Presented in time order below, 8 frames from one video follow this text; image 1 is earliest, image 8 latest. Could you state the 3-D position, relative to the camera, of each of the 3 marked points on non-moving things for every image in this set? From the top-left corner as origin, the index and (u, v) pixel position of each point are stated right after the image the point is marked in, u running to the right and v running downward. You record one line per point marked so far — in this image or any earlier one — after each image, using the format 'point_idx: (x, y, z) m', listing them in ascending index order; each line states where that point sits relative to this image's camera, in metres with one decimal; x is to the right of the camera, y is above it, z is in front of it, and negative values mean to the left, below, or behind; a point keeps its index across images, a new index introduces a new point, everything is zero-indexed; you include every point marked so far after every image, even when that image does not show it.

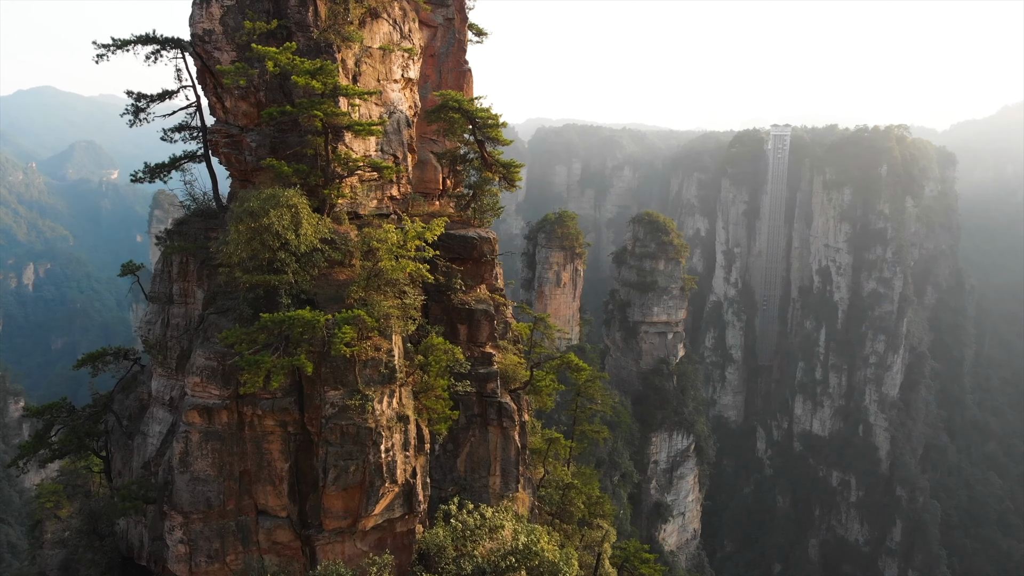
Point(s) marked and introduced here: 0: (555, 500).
0: (+0.6, -3.0, +11.6) m
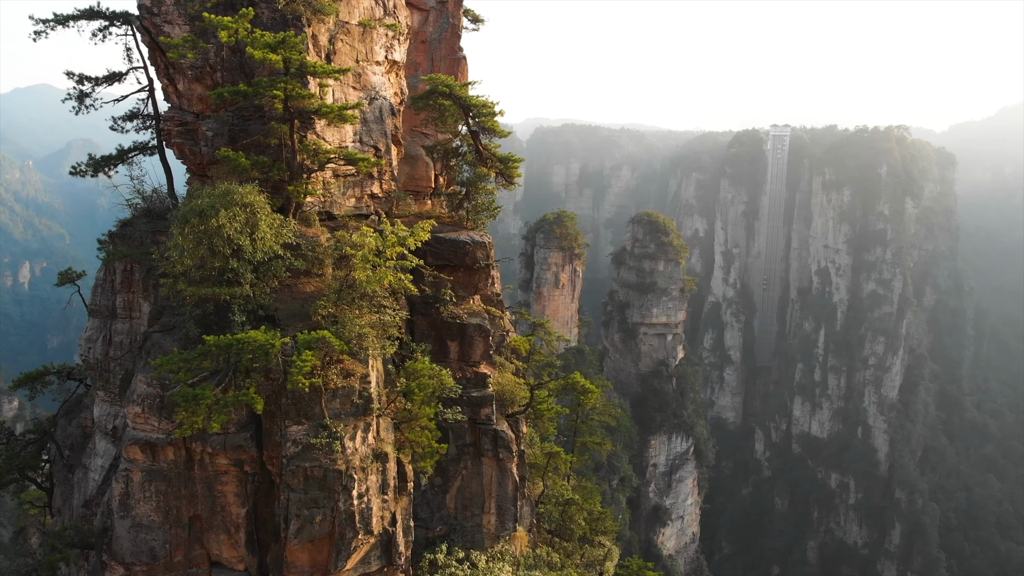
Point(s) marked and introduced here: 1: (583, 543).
0: (+0.6, -3.1, +11.0) m
1: (+1.0, -3.6, +11.5) m
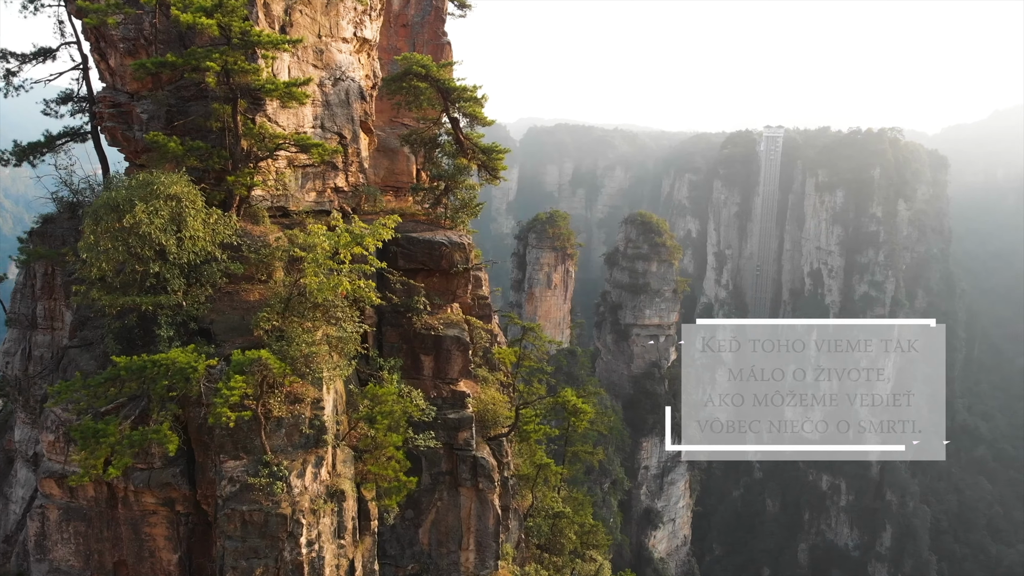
0: (+0.4, -3.1, +10.4) m
1: (+0.8, -3.6, +11.0) m
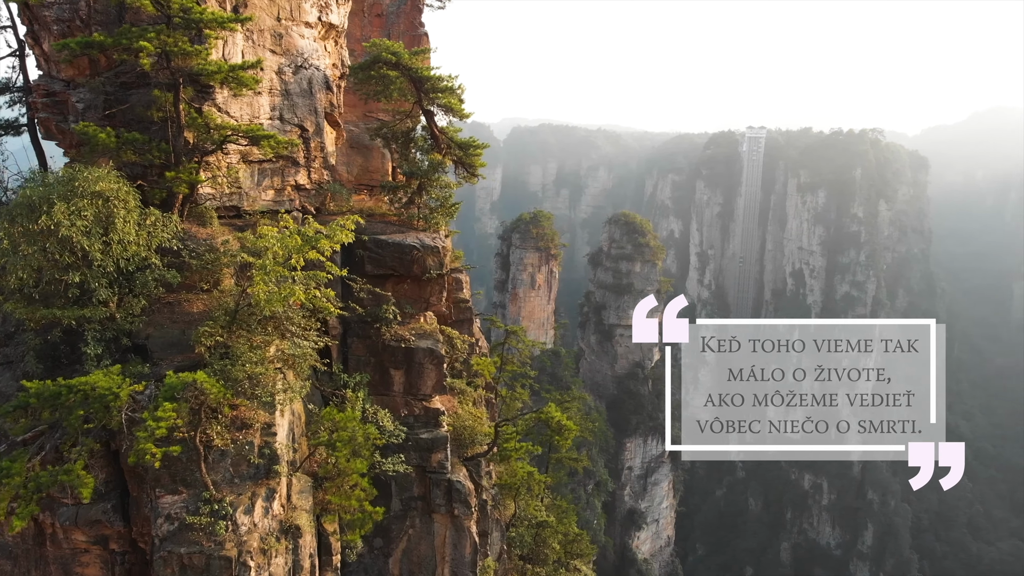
0: (+0.2, -3.1, +10.1) m
1: (+0.6, -3.7, +10.7) m
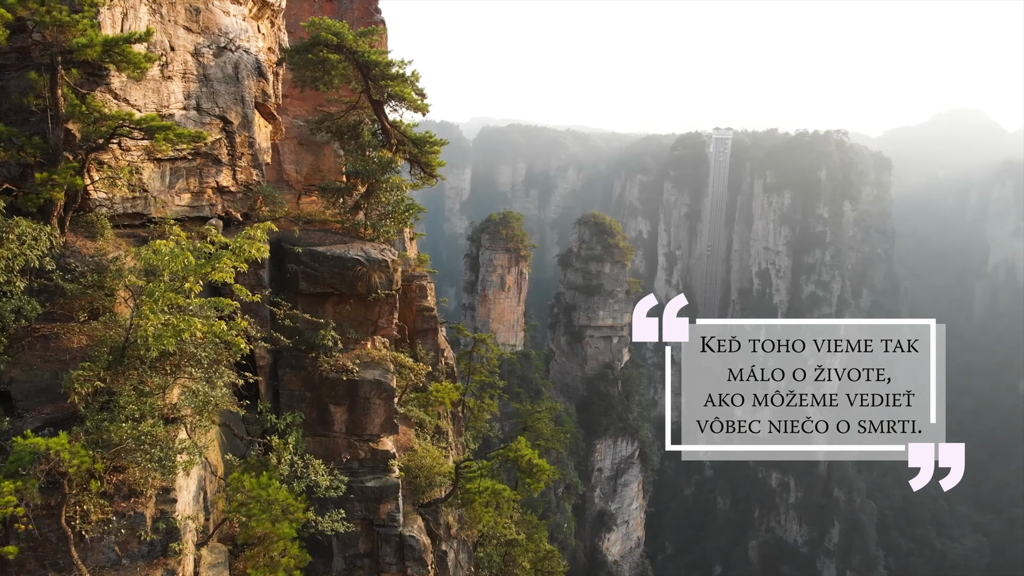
0: (-0.2, -3.2, +9.6) m
1: (+0.2, -3.7, +10.2) m
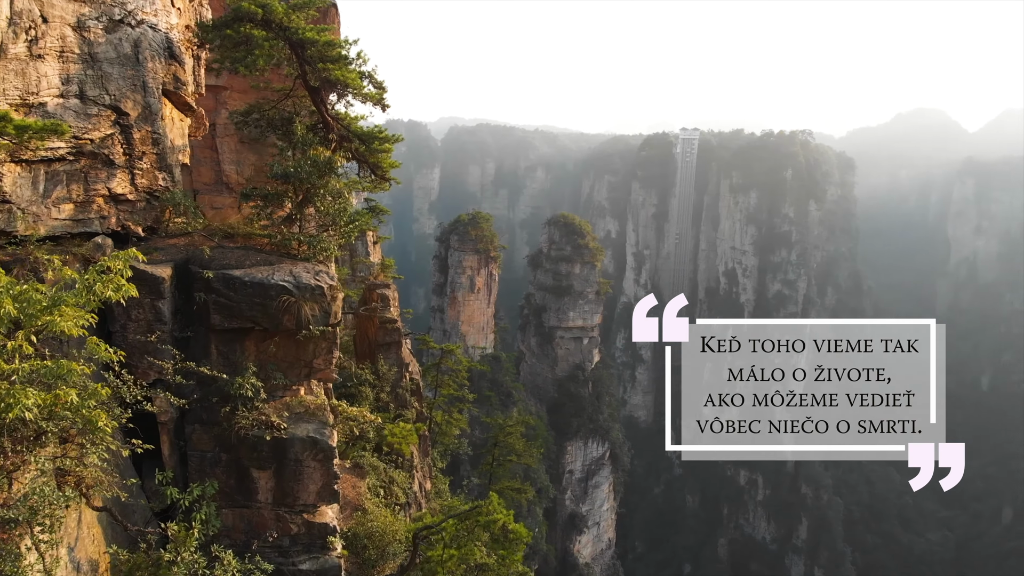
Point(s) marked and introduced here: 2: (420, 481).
0: (-0.5, -3.3, +9.0) m
1: (-0.2, -3.8, +9.6) m
2: (-1.1, -2.2, +9.3) m
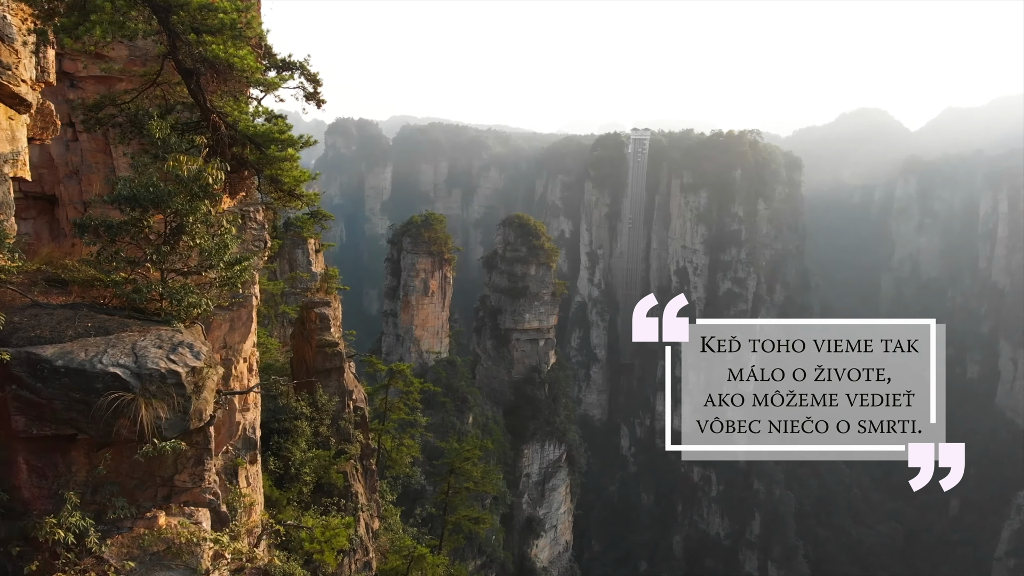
0: (-0.9, -3.5, +8.2) m
1: (-0.6, -4.0, +8.8) m
2: (-1.5, -2.4, +8.5) m
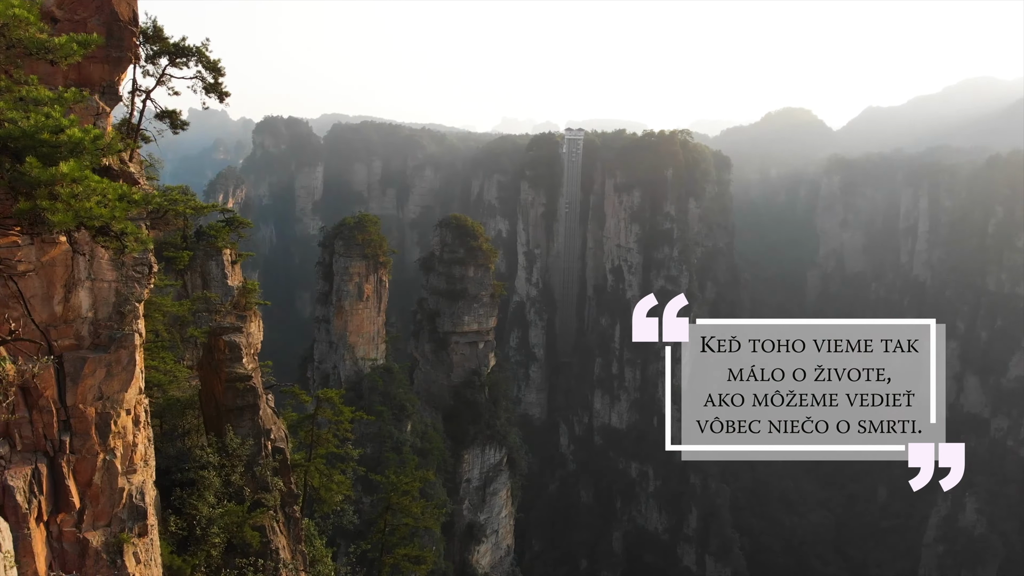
0: (-1.4, -3.6, +7.2) m
1: (-1.1, -4.1, +7.8) m
2: (-2.0, -2.6, +7.4) m
